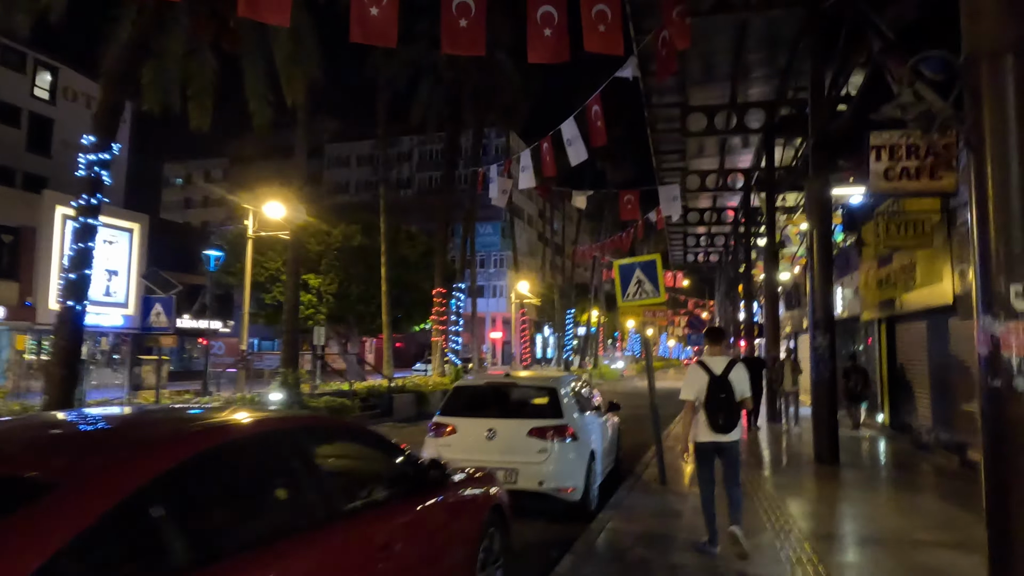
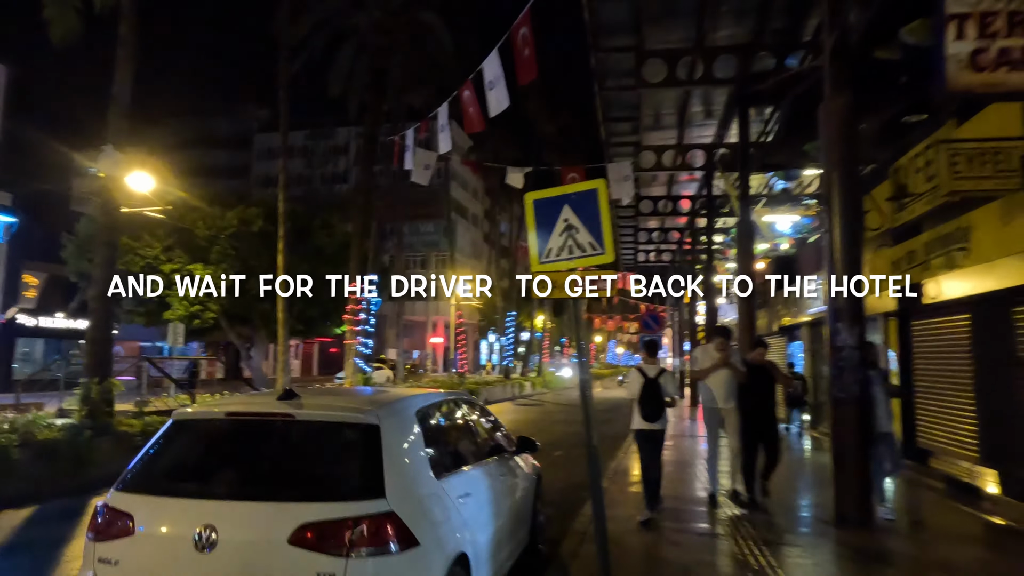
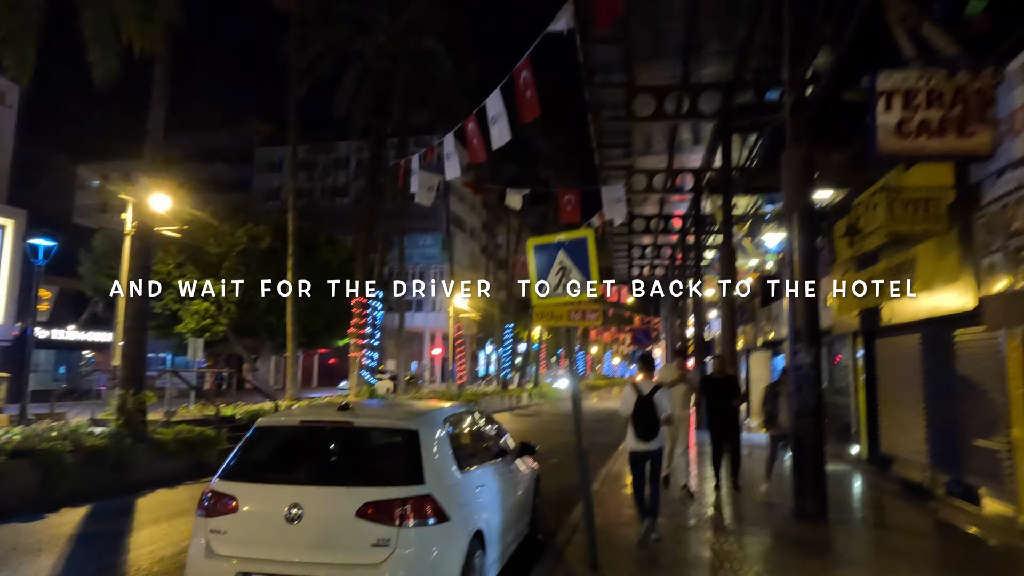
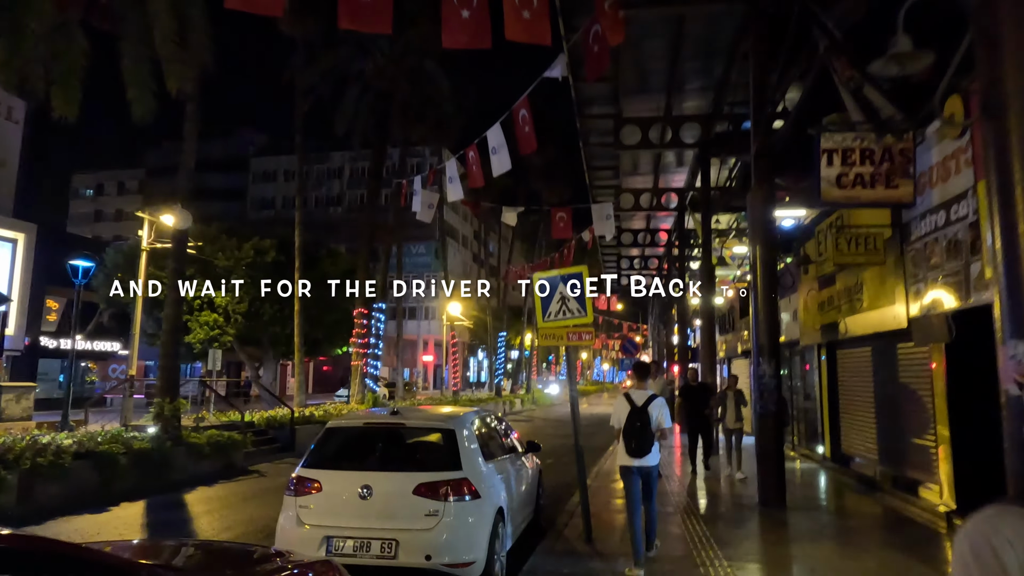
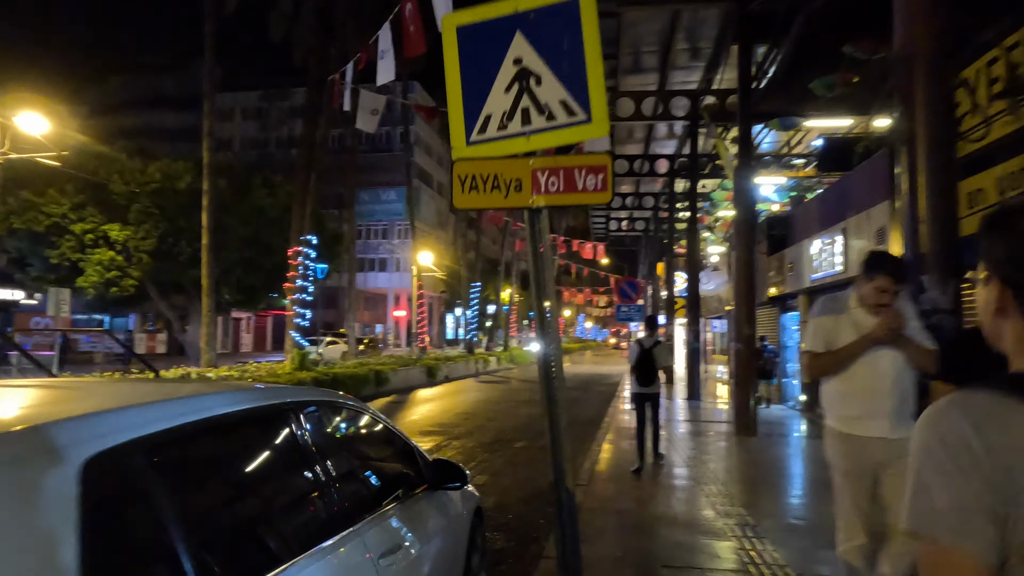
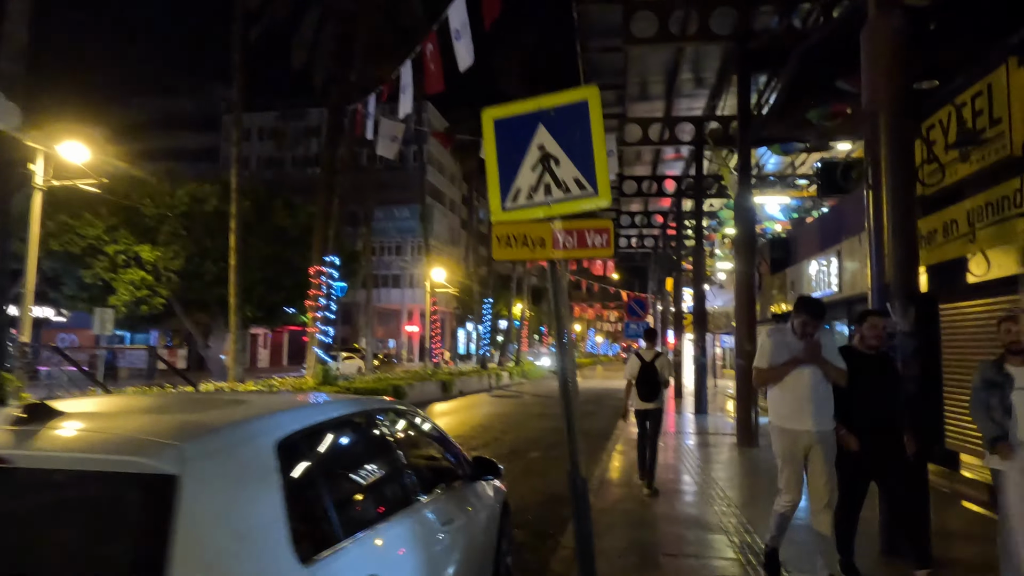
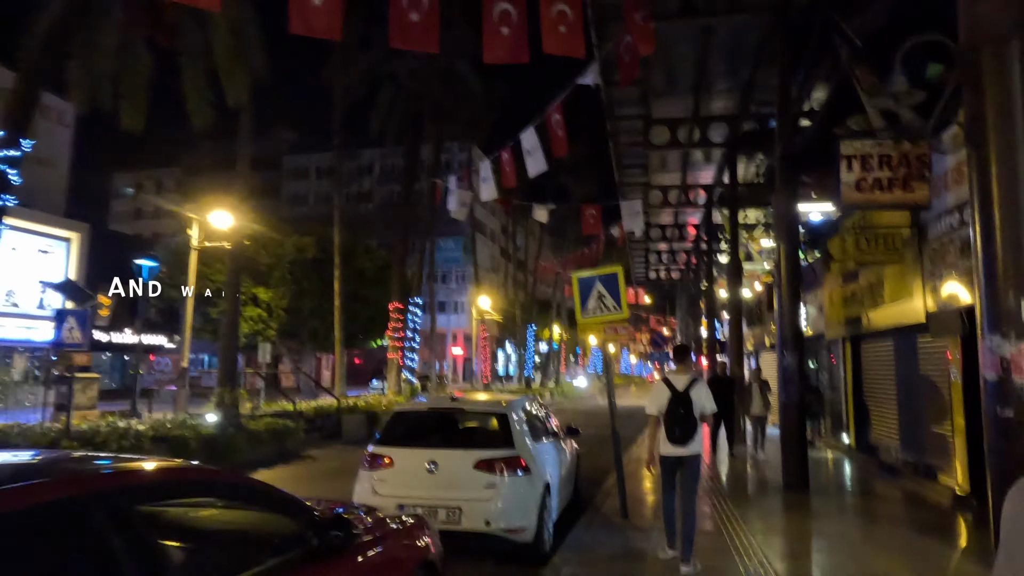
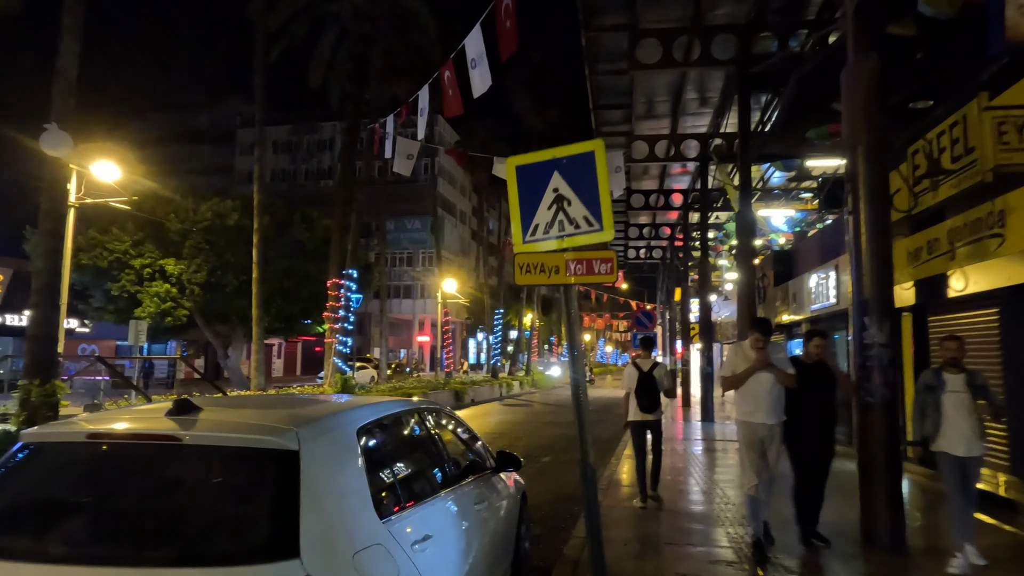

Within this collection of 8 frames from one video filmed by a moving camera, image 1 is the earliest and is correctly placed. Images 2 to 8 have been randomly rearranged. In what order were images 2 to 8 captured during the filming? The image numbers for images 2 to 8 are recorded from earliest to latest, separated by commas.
7, 4, 3, 2, 8, 6, 5
